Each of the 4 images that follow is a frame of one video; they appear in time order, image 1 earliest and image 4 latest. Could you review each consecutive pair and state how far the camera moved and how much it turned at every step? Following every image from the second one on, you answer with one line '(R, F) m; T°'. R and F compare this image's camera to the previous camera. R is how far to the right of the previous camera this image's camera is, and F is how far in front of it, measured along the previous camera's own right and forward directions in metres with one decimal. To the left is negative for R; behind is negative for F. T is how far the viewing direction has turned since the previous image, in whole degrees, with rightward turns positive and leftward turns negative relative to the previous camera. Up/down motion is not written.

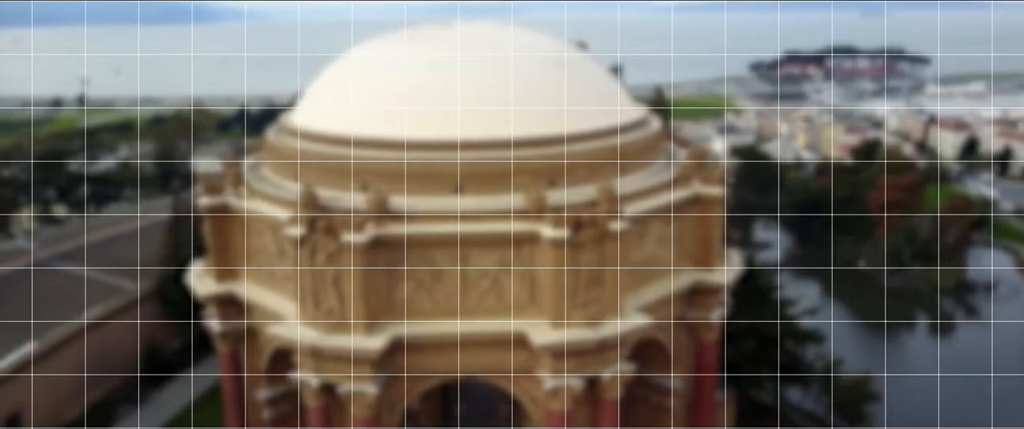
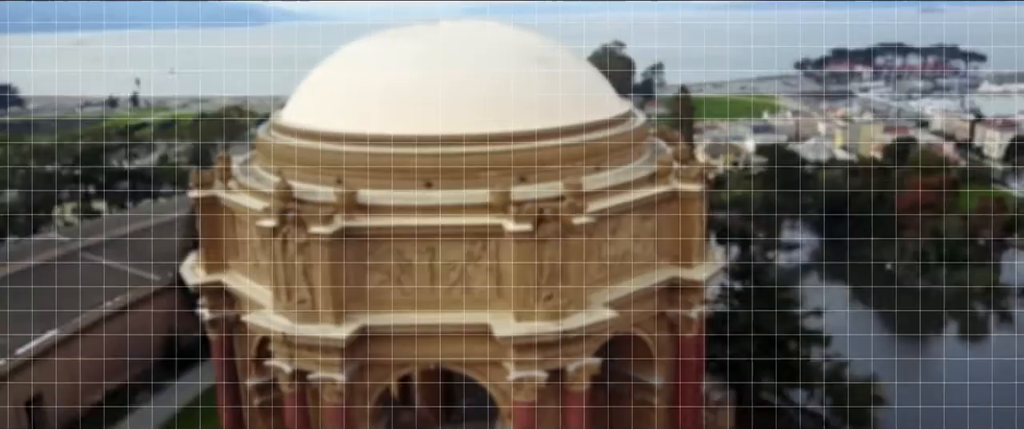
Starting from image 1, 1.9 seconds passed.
(+1.0, -0.1) m; -3°
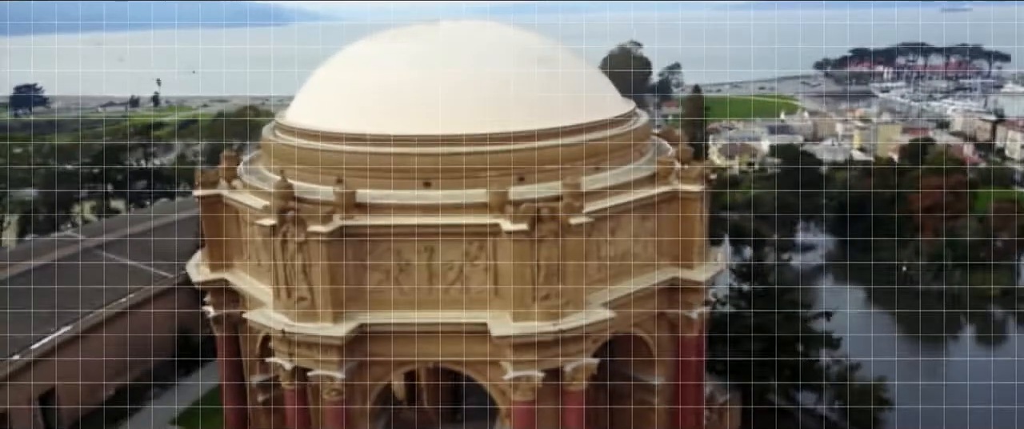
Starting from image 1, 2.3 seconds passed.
(+0.3, 0.0) m; -1°
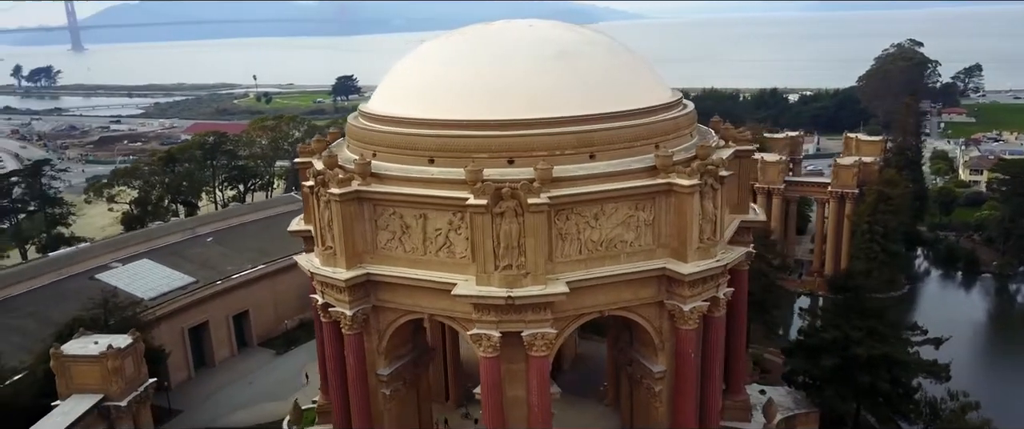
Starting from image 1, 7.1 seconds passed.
(+4.1, -0.5) m; -20°
